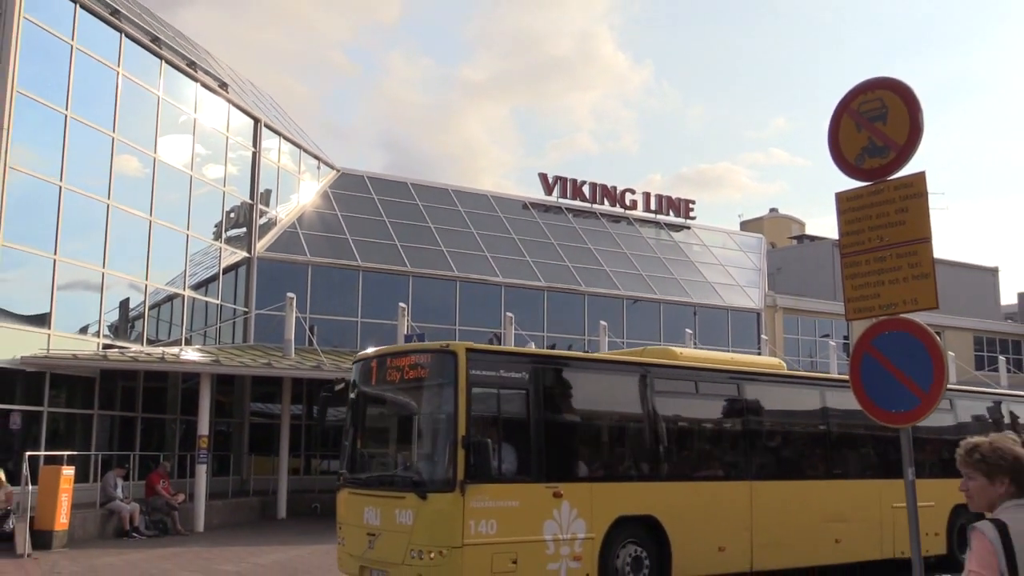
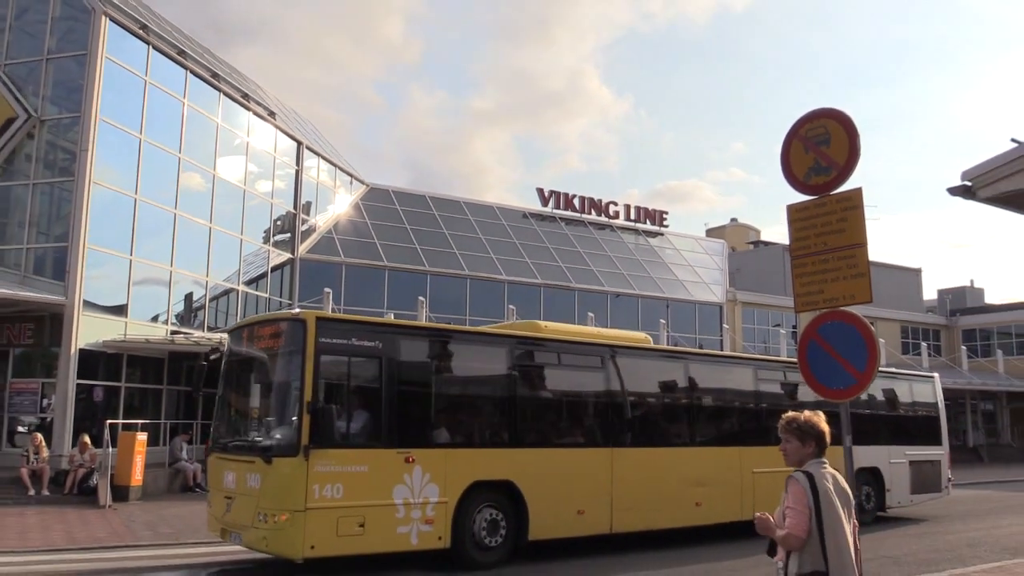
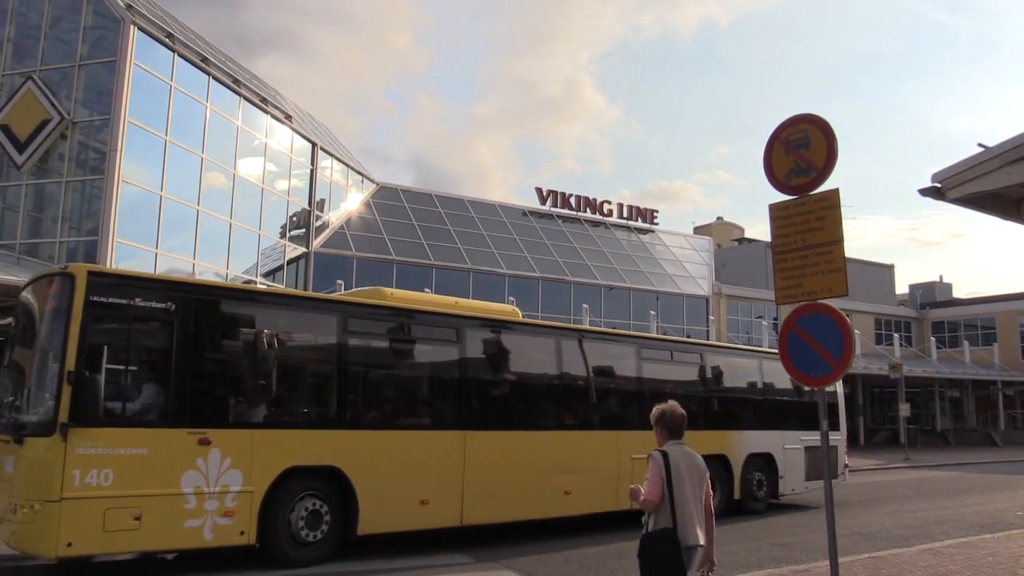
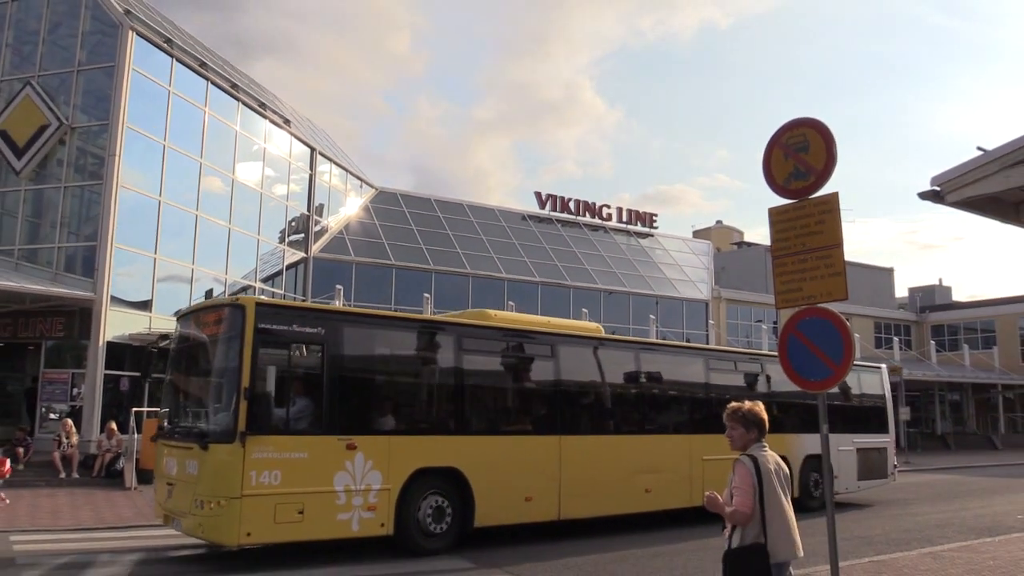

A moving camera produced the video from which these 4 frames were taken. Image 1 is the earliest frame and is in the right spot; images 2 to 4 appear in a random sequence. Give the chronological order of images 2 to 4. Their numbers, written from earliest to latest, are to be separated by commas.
2, 4, 3
